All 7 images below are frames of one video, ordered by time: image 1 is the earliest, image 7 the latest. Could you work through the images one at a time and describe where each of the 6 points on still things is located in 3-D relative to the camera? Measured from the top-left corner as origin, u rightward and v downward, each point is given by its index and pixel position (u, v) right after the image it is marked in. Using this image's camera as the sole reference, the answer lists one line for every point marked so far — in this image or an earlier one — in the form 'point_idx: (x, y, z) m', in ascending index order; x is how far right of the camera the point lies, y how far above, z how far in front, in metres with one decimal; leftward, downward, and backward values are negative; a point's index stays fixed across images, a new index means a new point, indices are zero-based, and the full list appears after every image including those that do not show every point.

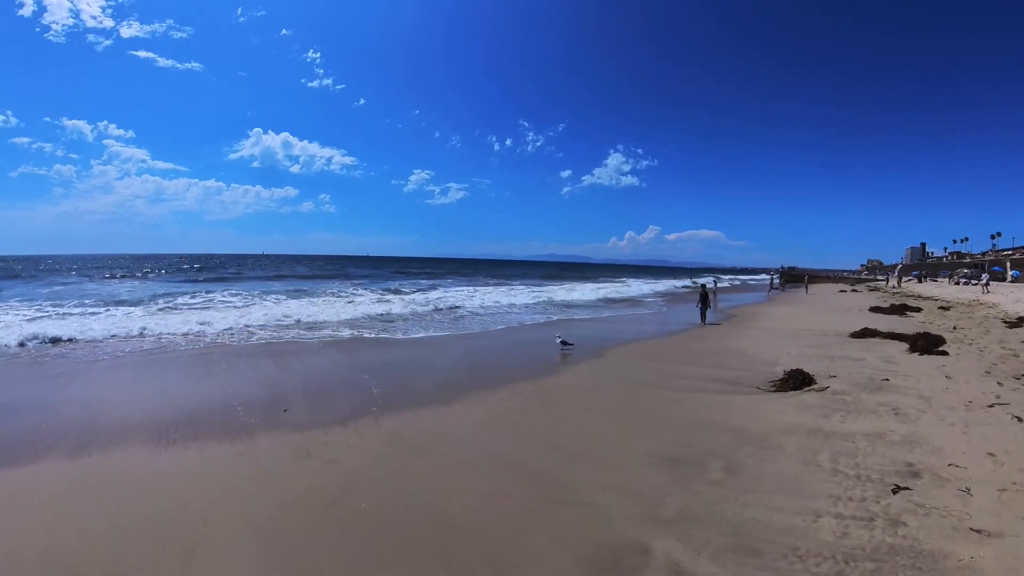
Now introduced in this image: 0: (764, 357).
0: (+4.5, -1.2, +7.9) m
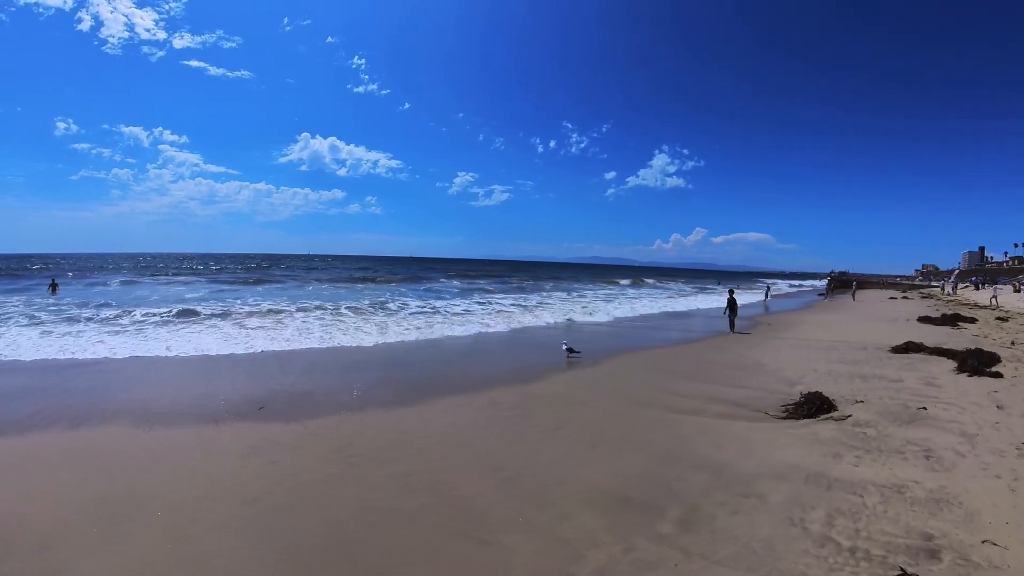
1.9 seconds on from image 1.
0: (+4.3, -1.4, +7.1) m
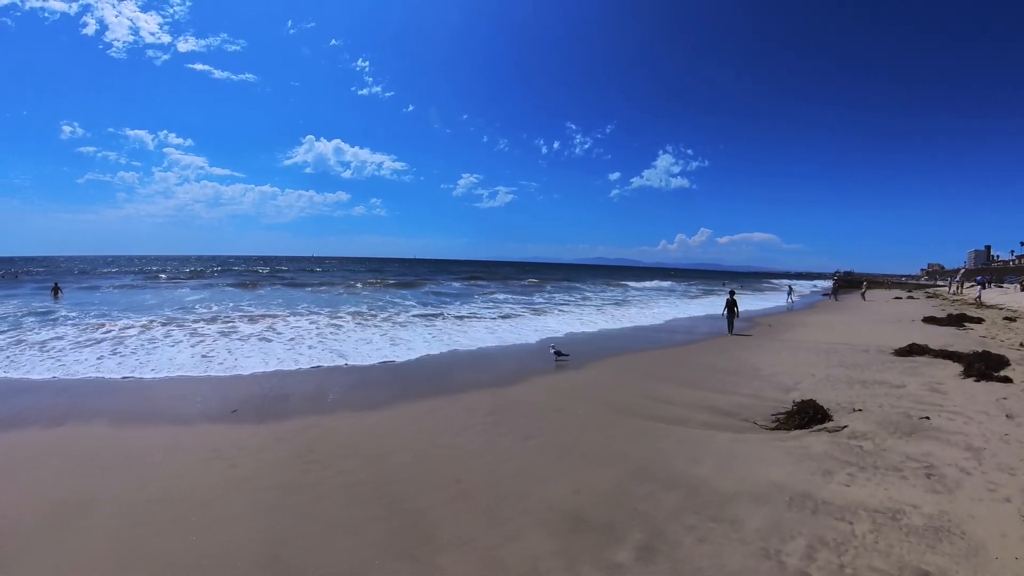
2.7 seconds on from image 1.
0: (+4.1, -1.4, +6.8) m
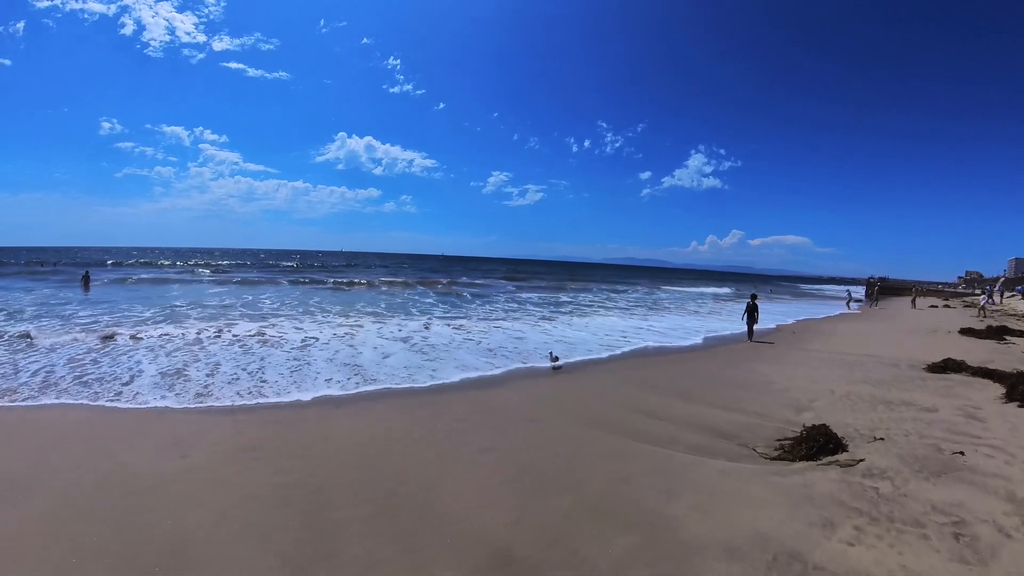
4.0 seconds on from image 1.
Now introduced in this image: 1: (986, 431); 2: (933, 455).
0: (+3.9, -1.5, +6.1) m
1: (+4.4, -1.3, +4.2) m
2: (+3.5, -1.4, +3.7) m
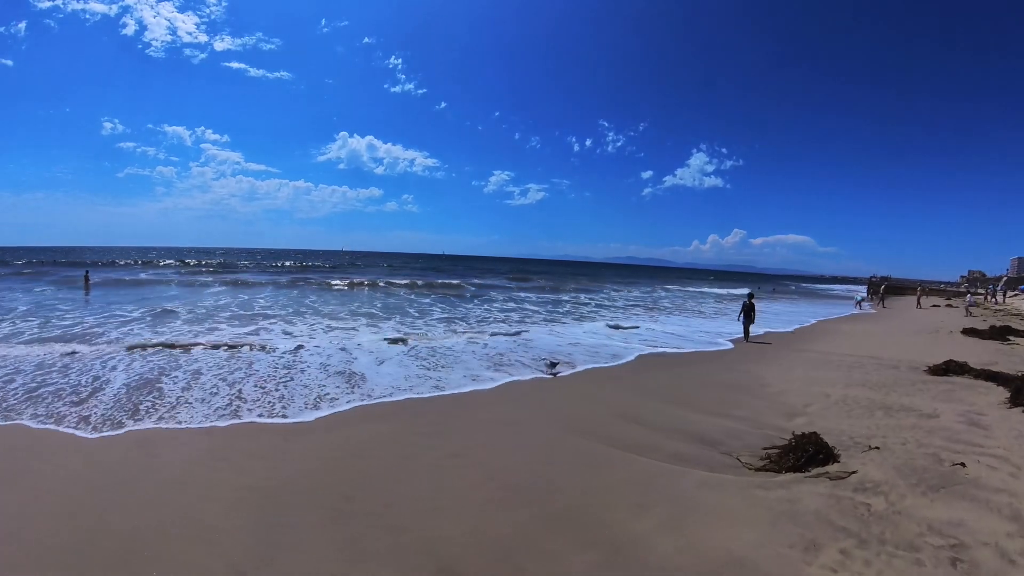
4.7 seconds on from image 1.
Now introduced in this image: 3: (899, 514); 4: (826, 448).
0: (+3.6, -1.4, +5.8) m
1: (+4.2, -1.3, +3.9) m
2: (+3.2, -1.4, +3.4) m
3: (+2.4, -1.4, +2.8) m
4: (+2.6, -1.3, +3.7) m
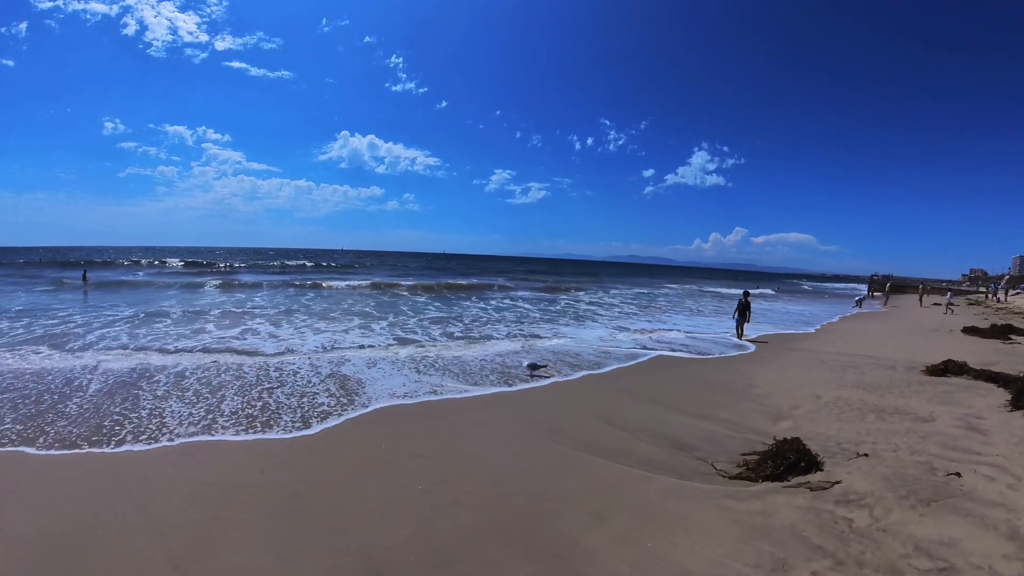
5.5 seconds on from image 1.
0: (+3.3, -1.4, +5.5) m
1: (+3.9, -1.3, +3.6) m
2: (+2.9, -1.3, +3.1) m
3: (+2.1, -1.4, +2.5) m
4: (+2.3, -1.3, +3.4) m
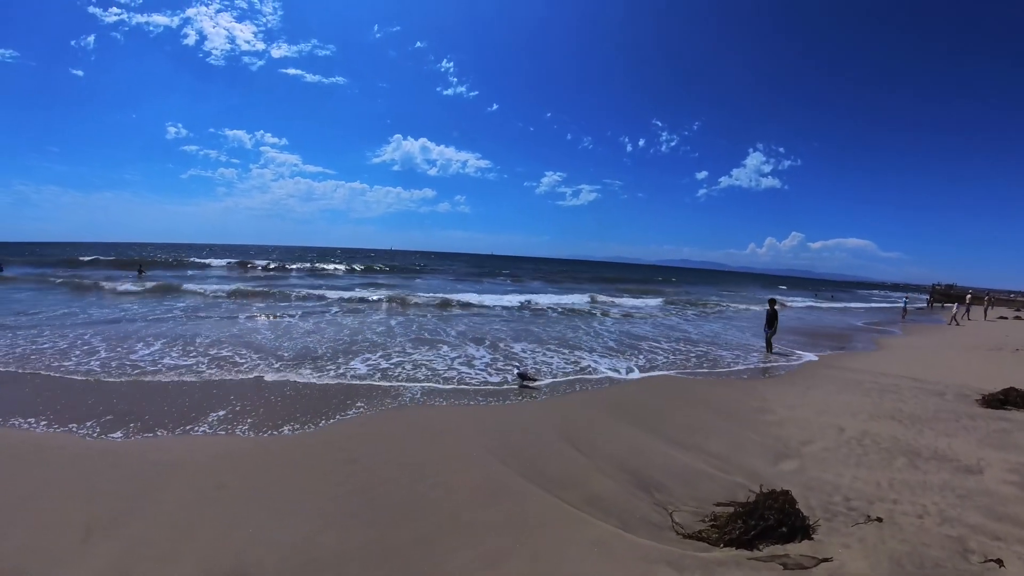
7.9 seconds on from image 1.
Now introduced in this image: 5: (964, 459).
0: (+2.8, -1.5, +4.6) m
1: (+3.2, -1.4, +2.7) m
2: (+2.2, -1.4, +2.3) m
3: (+1.4, -1.4, +1.7) m
4: (+1.7, -1.4, +2.6) m
5: (+3.7, -1.4, +3.7) m
